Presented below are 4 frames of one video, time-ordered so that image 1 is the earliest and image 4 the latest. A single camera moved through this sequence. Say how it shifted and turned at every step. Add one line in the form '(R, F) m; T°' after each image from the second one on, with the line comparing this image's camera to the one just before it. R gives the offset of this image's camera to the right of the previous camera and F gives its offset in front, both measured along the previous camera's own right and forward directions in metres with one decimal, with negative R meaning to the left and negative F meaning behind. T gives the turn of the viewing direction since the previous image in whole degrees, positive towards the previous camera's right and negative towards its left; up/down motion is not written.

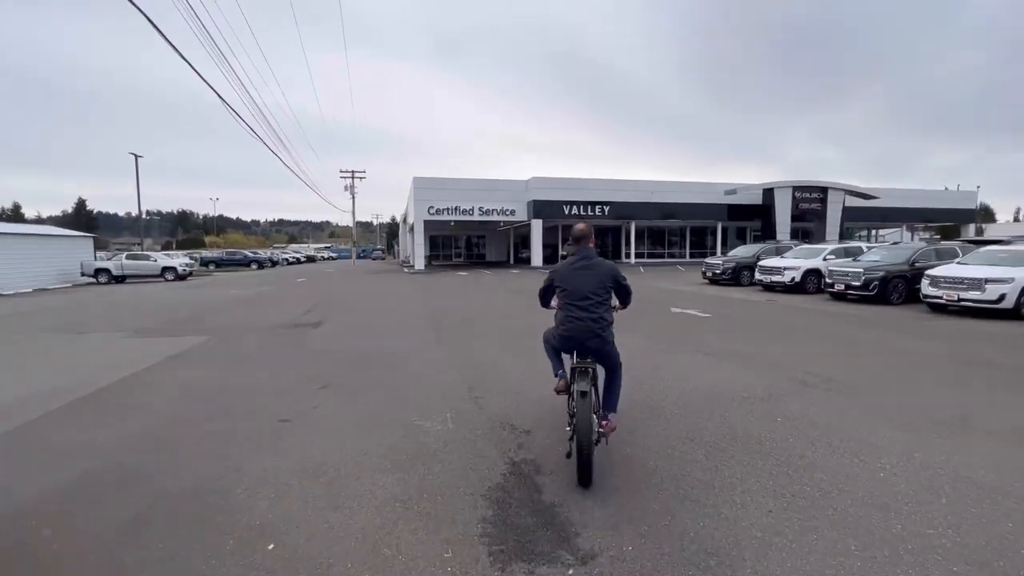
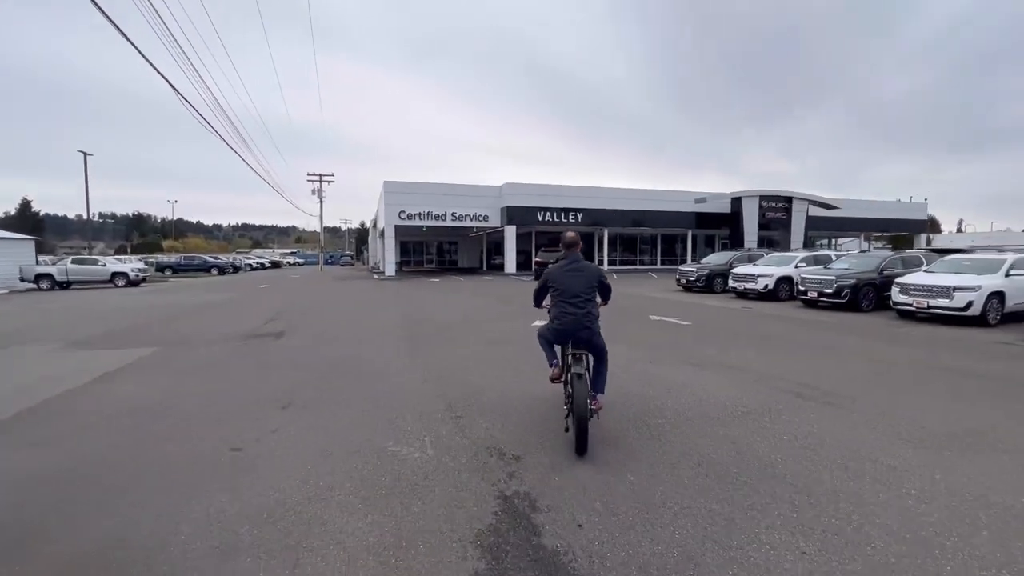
(-0.2, +1.1) m; +2°
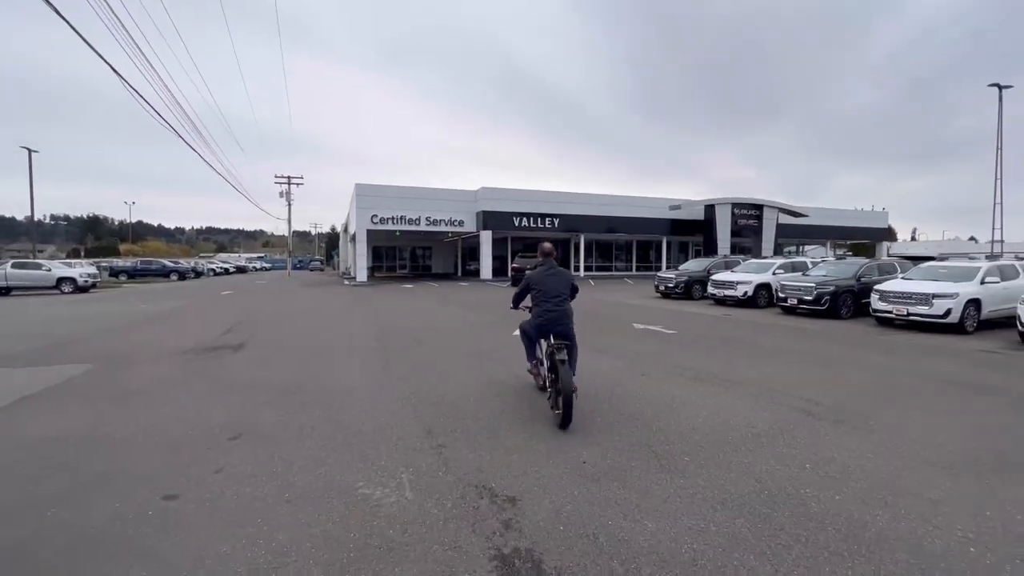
(-0.2, +1.4) m; +2°
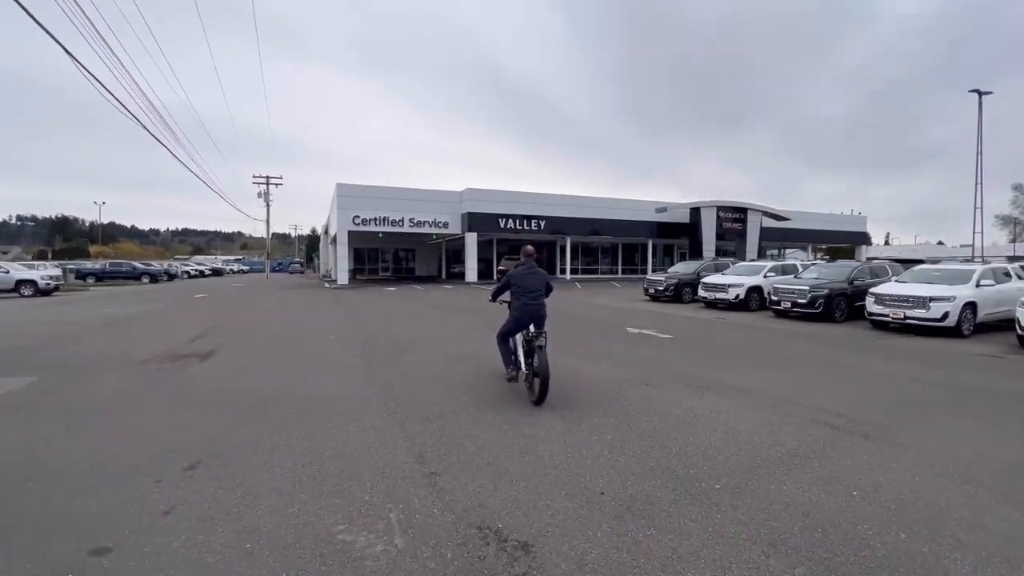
(-0.3, +1.3) m; +1°
